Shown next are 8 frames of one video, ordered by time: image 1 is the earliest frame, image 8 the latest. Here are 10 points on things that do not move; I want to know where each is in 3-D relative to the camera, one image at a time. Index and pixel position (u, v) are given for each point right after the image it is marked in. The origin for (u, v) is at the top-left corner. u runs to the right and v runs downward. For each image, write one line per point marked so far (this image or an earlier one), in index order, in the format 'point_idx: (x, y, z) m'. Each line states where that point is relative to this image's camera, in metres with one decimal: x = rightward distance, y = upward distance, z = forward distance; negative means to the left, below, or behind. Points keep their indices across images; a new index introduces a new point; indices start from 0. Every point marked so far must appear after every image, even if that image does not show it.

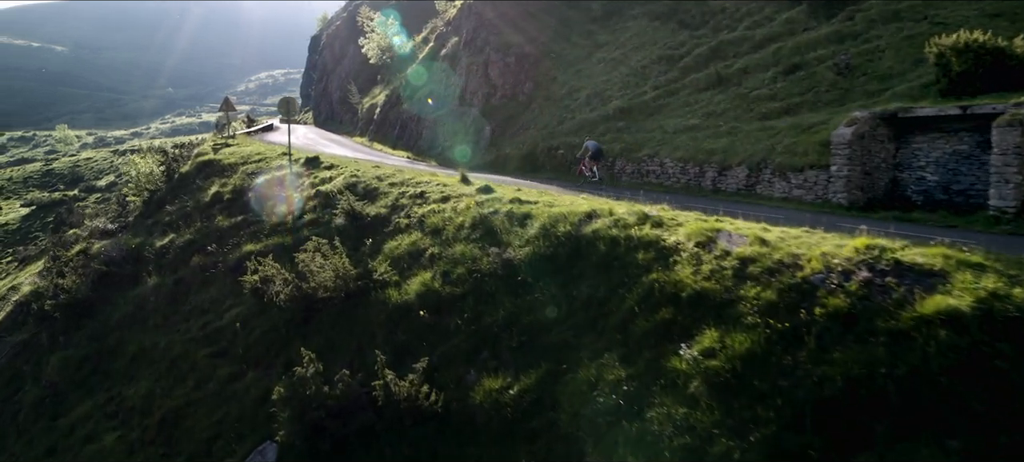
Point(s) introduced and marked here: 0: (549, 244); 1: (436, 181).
0: (+0.7, -0.2, +13.5) m
1: (-2.0, +1.3, +19.5) m
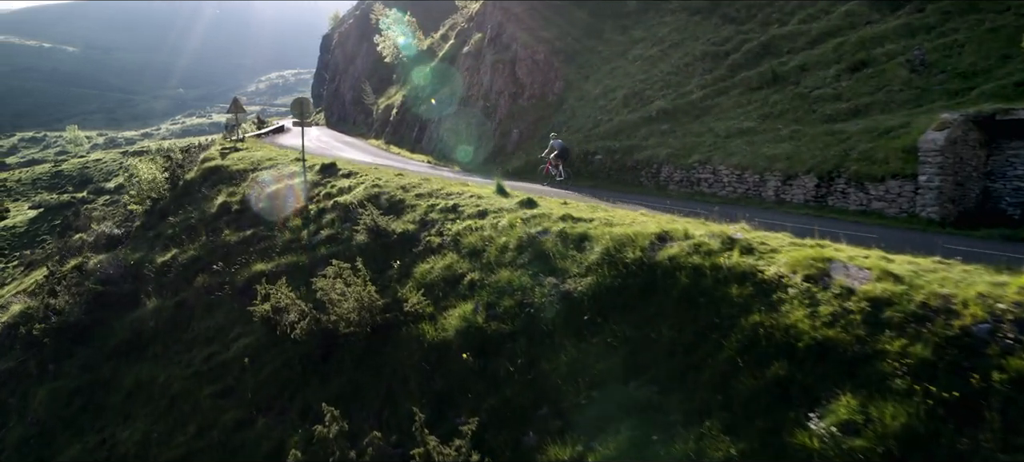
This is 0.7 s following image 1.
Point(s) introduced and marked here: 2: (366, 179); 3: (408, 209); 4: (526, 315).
0: (+1.6, -0.6, +11.3) m
1: (-1.0, +0.9, +17.3) m
2: (-3.8, +1.4, +19.6) m
3: (-2.3, +0.5, +16.8) m
4: (+0.2, -1.3, +11.4) m
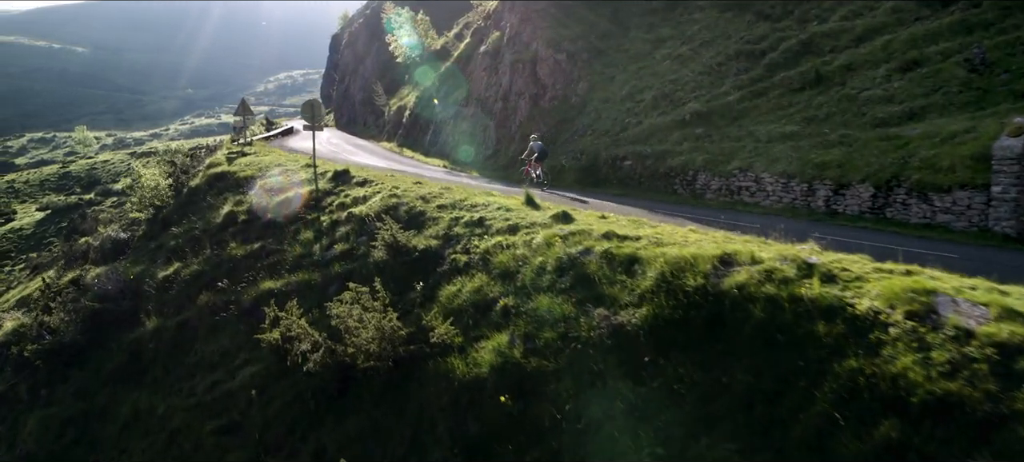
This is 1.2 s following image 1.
0: (+2.1, -1.0, +9.8) m
1: (-0.4, +0.6, +15.9) m
2: (-3.2, +1.0, +18.2) m
3: (-1.7, +0.2, +15.4) m
4: (+0.8, -1.6, +9.9) m
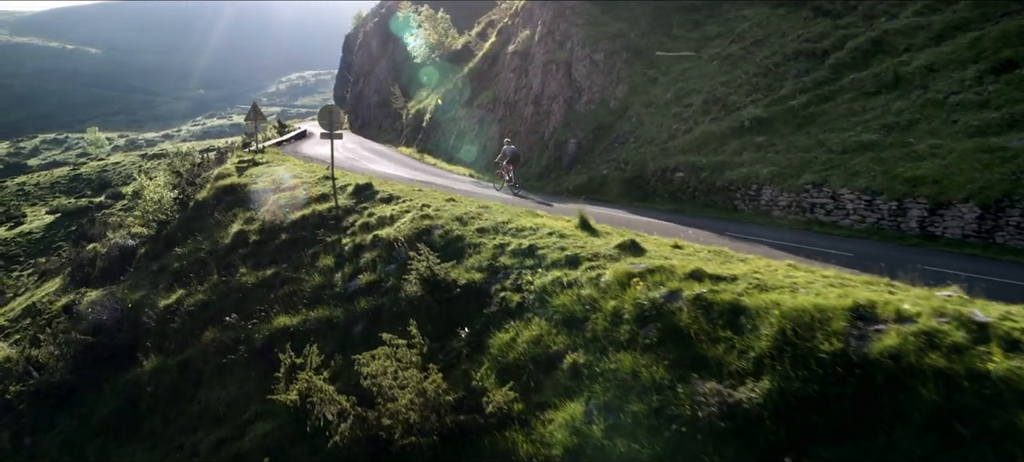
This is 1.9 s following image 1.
0: (+3.0, -1.5, +7.6) m
1: (+0.6, +0.1, +13.7) m
2: (-2.2, +0.5, +16.1) m
3: (-0.7, -0.3, +13.2) m
4: (+1.7, -2.1, +7.7) m
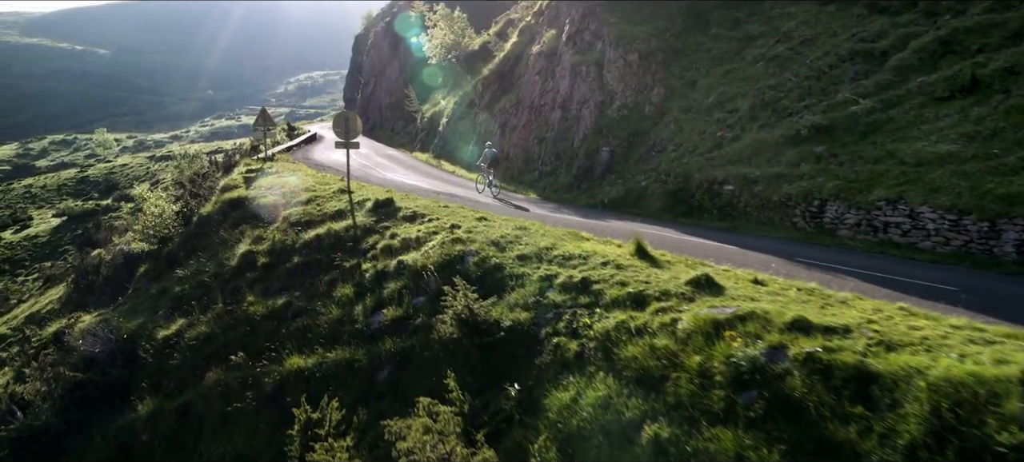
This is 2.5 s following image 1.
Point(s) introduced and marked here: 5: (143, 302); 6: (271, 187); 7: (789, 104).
0: (+3.7, -1.9, +5.9) m
1: (+1.3, -0.4, +12.0) m
2: (-1.4, +0.1, +14.3) m
3: (0.0, -0.7, +11.5) m
4: (+2.3, -2.6, +6.0) m
5: (-8.2, -1.6, +16.7) m
6: (-6.3, +1.2, +19.7) m
7: (+7.4, +3.4, +19.9) m
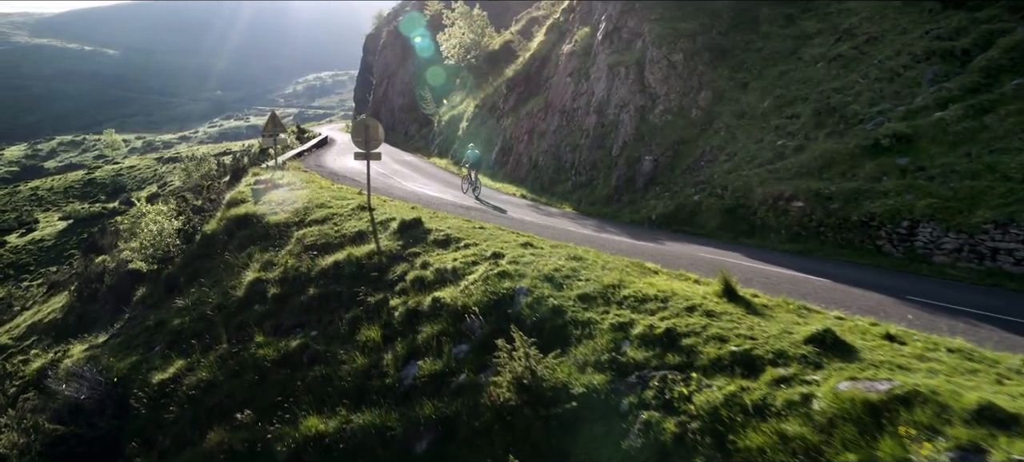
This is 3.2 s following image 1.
0: (+4.5, -2.4, +3.8) m
1: (+2.2, -0.8, +9.9) m
2: (-0.6, -0.4, +12.3) m
3: (+0.8, -1.2, +9.4) m
4: (+3.1, -3.0, +3.9) m
5: (-7.4, -2.0, +14.7) m
6: (-5.4, +0.7, +17.7) m
7: (+8.3, +2.9, +17.8) m
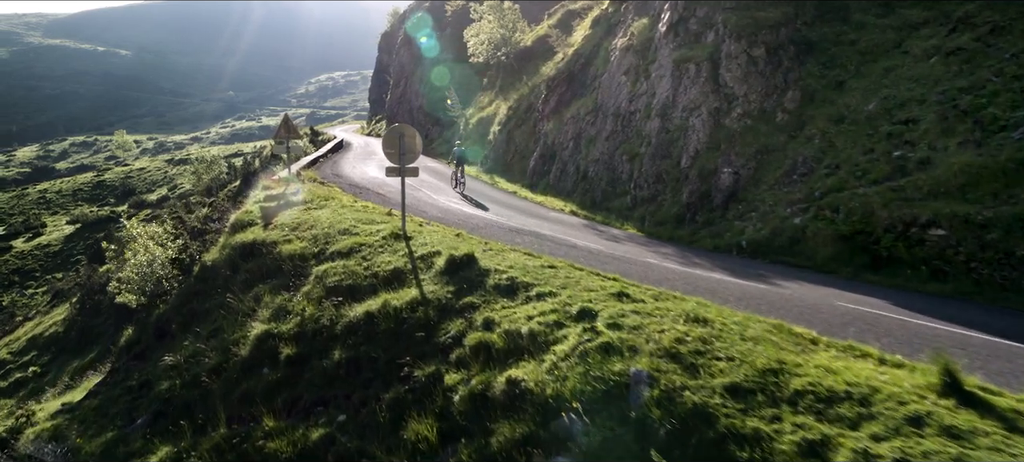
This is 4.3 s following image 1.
0: (+5.5, -3.0, +0.6) m
1: (+3.3, -1.4, +6.8) m
2: (+0.6, -1.0, +9.2) m
3: (+1.9, -1.8, +6.3) m
4: (+4.1, -3.6, +0.7) m
5: (-6.2, -2.6, +11.7) m
6: (-4.2, +0.1, +14.7) m
7: (+9.5, +2.3, +14.6) m
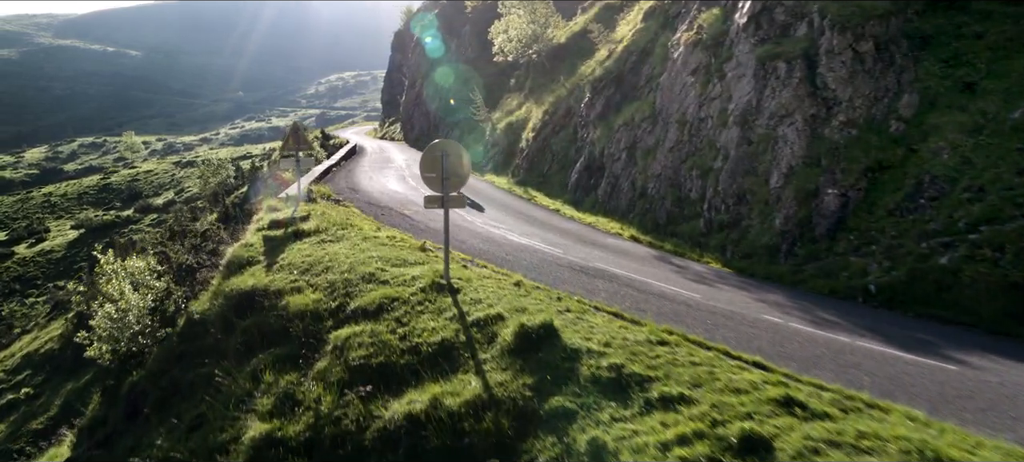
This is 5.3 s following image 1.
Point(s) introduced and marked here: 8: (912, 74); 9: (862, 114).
0: (+6.4, -3.7, -2.6) m
1: (+4.3, -2.1, +3.6) m
2: (+1.6, -1.6, +6.0) m
3: (+2.9, -2.5, +3.1) m
4: (+5.0, -4.3, -2.5) m
5: (-5.2, -3.3, +8.6) m
6: (-3.1, -0.6, +11.5) m
7: (+10.6, +1.6, +11.3) m
8: (+8.0, +3.2, +15.1) m
9: (+7.0, +2.4, +15.0) m
